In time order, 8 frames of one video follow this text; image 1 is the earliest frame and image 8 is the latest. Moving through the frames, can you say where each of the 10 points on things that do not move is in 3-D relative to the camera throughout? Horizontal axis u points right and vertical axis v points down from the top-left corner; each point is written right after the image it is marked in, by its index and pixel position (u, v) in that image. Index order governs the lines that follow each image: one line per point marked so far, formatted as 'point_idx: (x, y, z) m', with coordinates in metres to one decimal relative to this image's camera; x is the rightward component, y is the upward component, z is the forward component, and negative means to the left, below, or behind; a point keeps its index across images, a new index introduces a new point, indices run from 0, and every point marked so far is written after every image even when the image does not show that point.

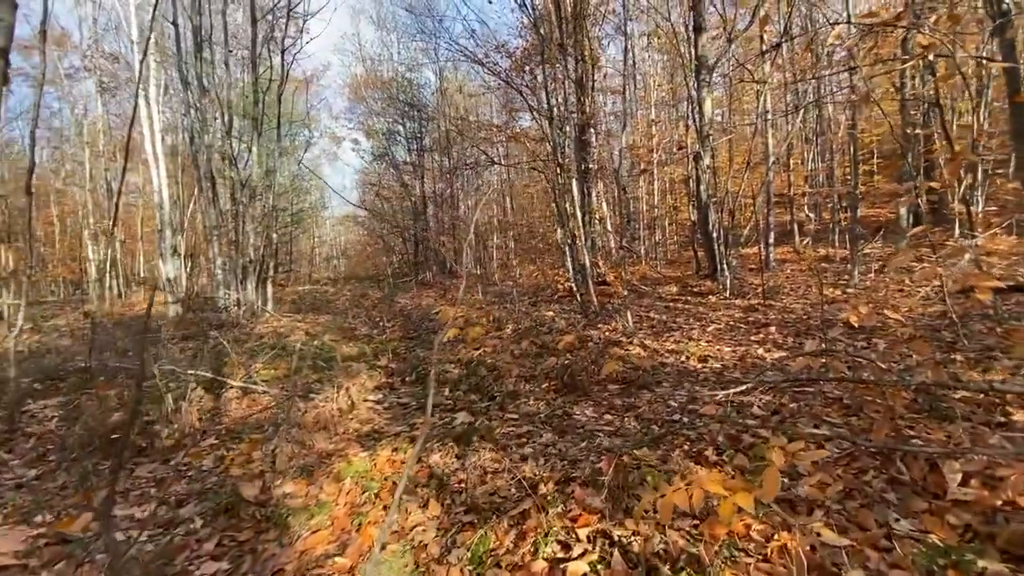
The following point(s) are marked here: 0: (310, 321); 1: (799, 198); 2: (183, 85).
0: (-3.9, -0.6, +9.3) m
1: (+10.1, +3.2, +17.0) m
2: (-6.4, +3.9, +9.4) m
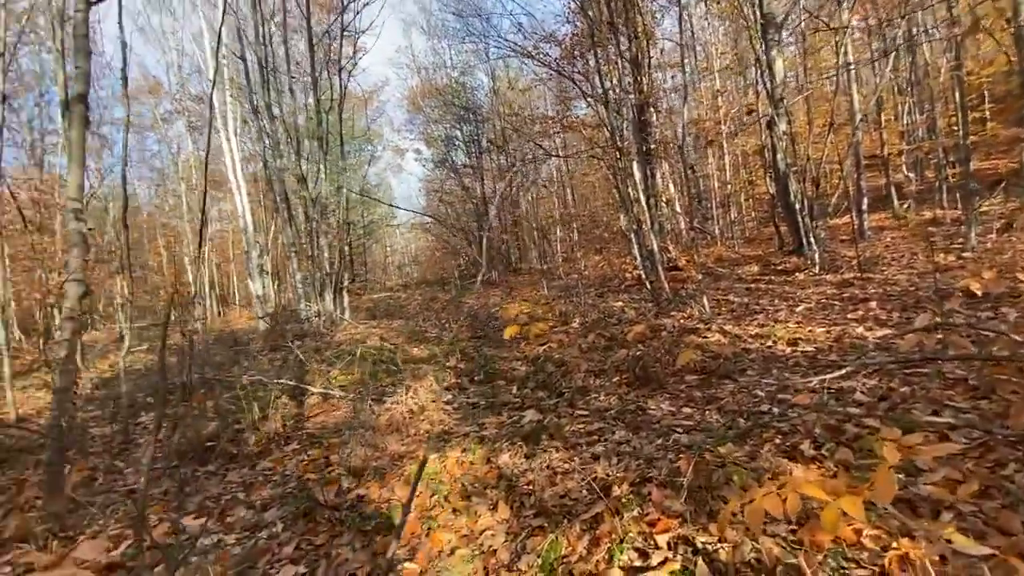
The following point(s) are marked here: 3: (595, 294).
0: (-2.6, -0.8, +9.7) m
1: (+12.1, +4.1, +15.2) m
2: (-5.4, +3.6, +10.1) m
3: (+1.7, -0.1, +9.8) m
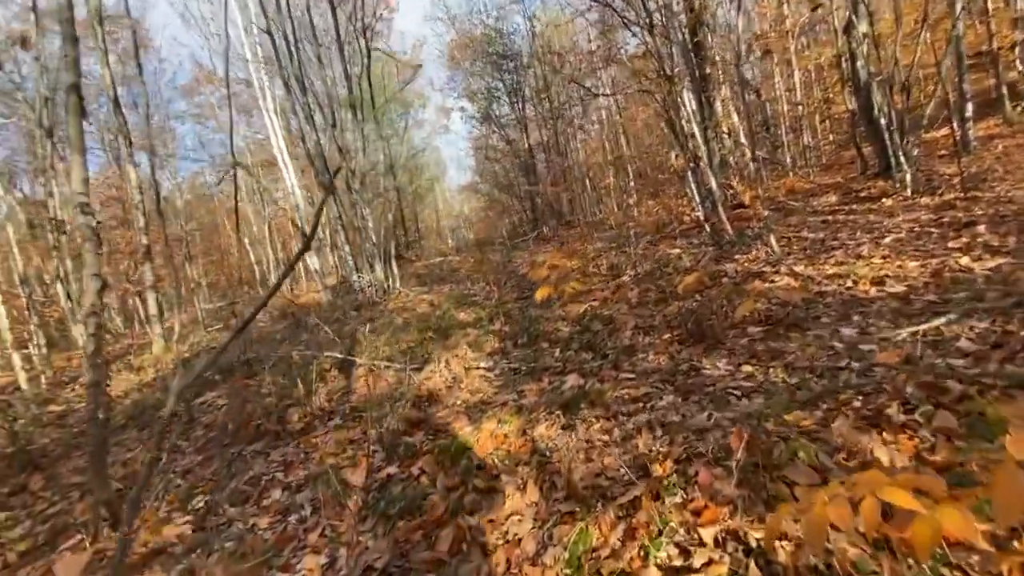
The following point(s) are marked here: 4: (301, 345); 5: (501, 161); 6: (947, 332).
0: (-1.6, -0.1, +9.7) m
1: (+13.2, +6.4, +12.8) m
2: (-4.7, +4.1, +10.0) m
3: (+2.6, +0.9, +9.1) m
4: (-2.9, -0.8, +6.7) m
5: (-0.4, +4.6, +17.5) m
6: (+2.6, -0.3, +2.9) m
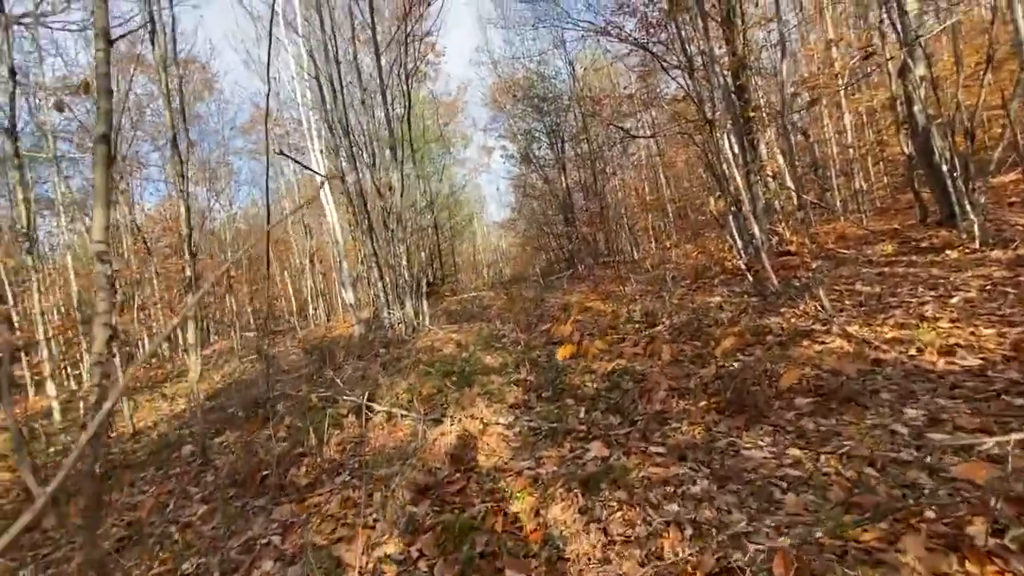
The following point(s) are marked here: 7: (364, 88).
0: (-1.0, -0.8, +9.5) m
1: (+14.3, +4.9, +11.9) m
2: (-3.9, +3.4, +10.4) m
3: (+3.2, 0.0, +8.7) m
4: (-2.6, -1.3, +6.6) m
5: (+0.9, +3.2, +17.5) m
6: (+2.7, -0.7, +2.5) m
7: (-3.2, +4.3, +10.5) m
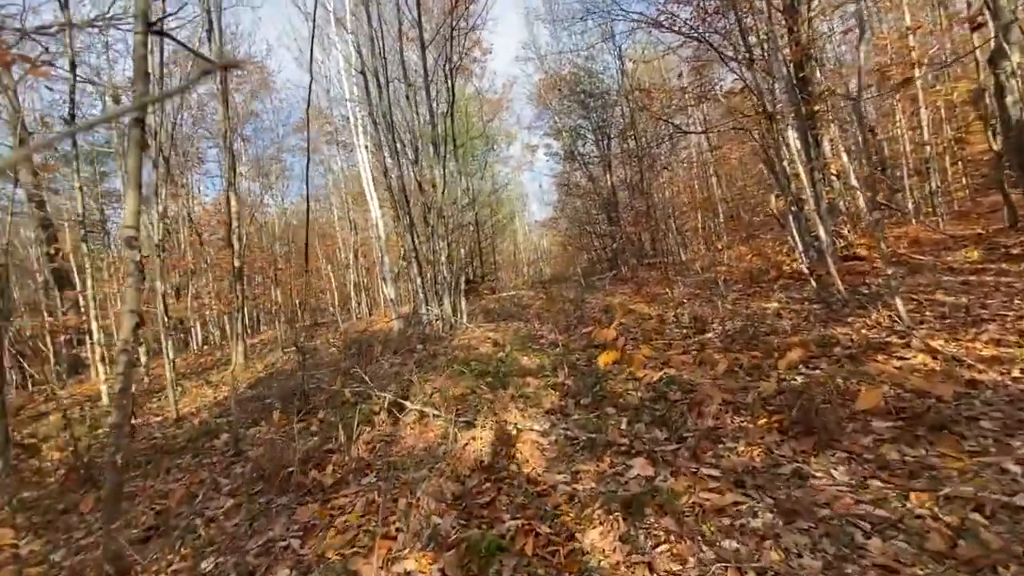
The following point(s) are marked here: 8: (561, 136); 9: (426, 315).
0: (-0.2, -0.8, +9.3) m
1: (+15.3, +4.5, +10.4) m
2: (-2.9, +3.5, +10.4) m
3: (+3.9, -0.1, +8.2) m
4: (-2.1, -1.2, +6.5) m
5: (+2.4, +3.2, +17.1) m
6: (+2.9, -0.8, +2.0) m
7: (-2.2, +4.4, +10.4) m
8: (+1.7, +5.4, +17.2) m
9: (-1.8, -0.6, +10.3) m
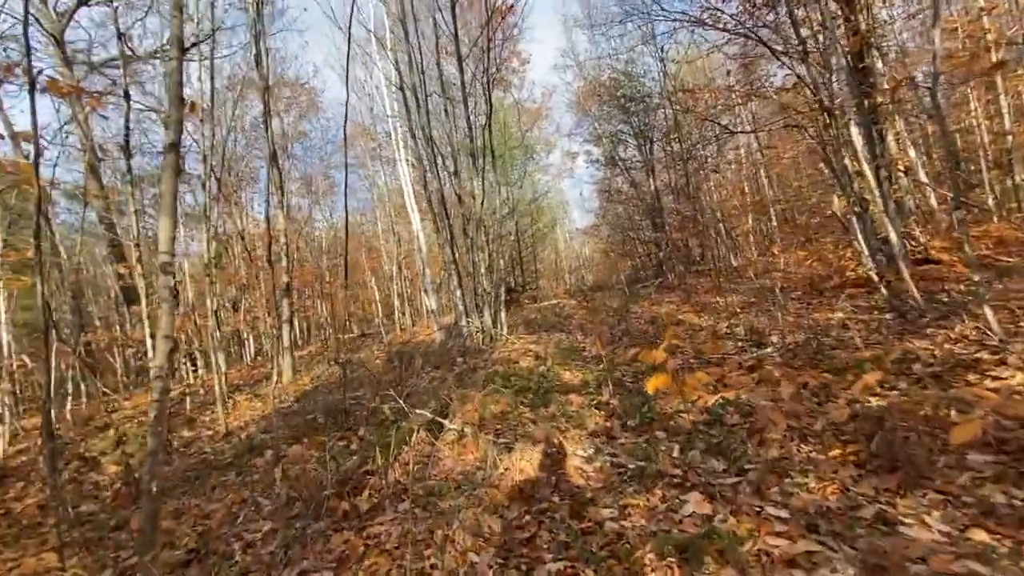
0: (+0.6, -1.0, +9.1) m
1: (+16.1, +4.5, +8.9) m
2: (-2.1, +3.2, +10.5) m
3: (+4.6, -0.2, +7.6) m
4: (-1.5, -1.4, +6.5) m
5: (+3.8, +2.9, +16.7) m
6: (+3.0, -0.8, +1.5) m
7: (-1.4, +4.2, +10.5) m
8: (+3.1, +5.1, +16.9) m
9: (-1.0, -0.8, +10.2) m
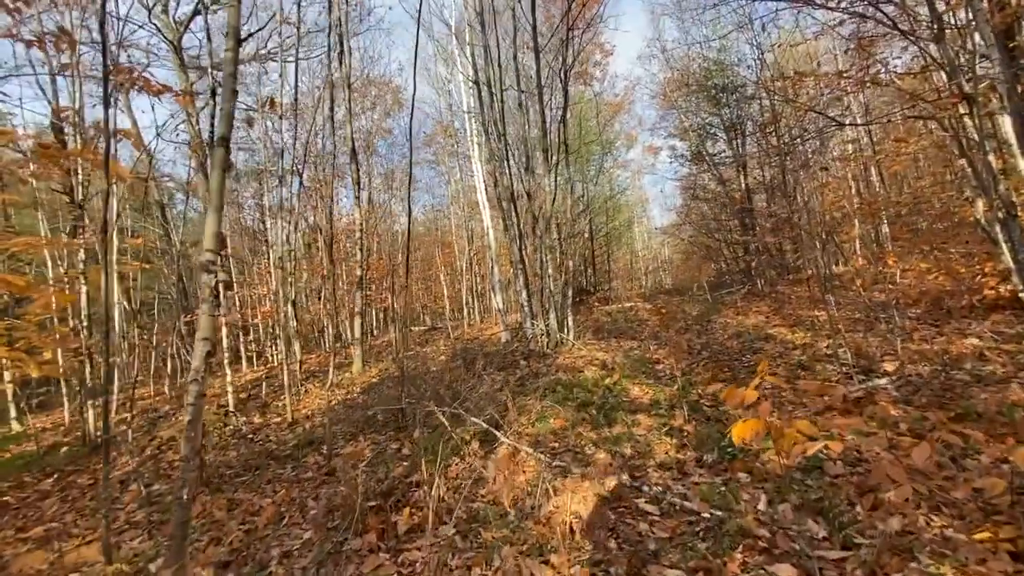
0: (+1.7, -1.1, +8.5) m
1: (+17.3, +3.8, +6.0) m
2: (-0.5, +3.3, +10.3) m
3: (+5.5, -0.5, +6.5) m
4: (-0.7, -1.4, +6.3) m
5: (+6.3, +2.7, +15.5) m
6: (+3.0, -1.0, +0.7) m
7: (+0.2, +4.2, +10.1) m
8: (+5.7, +5.0, +15.8) m
9: (+0.4, -0.8, +9.9) m
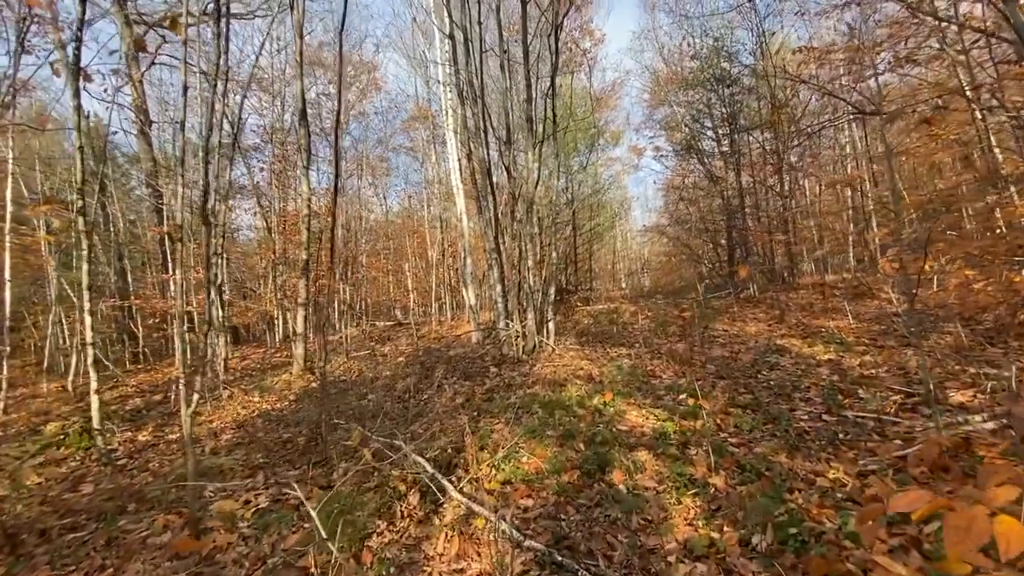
0: (+1.3, -1.0, +7.2) m
1: (+17.1, +3.2, +5.3) m
2: (-0.9, +3.4, +8.8) m
3: (+5.1, -0.6, +5.3) m
4: (-1.1, -1.3, +4.8) m
5: (+5.6, +2.6, +14.3) m
6: (+2.9, -1.1, -0.6) m
7: (-0.1, +4.3, +8.7) m
8: (+5.1, +4.9, +14.7) m
9: (-0.1, -0.7, +8.5) m
